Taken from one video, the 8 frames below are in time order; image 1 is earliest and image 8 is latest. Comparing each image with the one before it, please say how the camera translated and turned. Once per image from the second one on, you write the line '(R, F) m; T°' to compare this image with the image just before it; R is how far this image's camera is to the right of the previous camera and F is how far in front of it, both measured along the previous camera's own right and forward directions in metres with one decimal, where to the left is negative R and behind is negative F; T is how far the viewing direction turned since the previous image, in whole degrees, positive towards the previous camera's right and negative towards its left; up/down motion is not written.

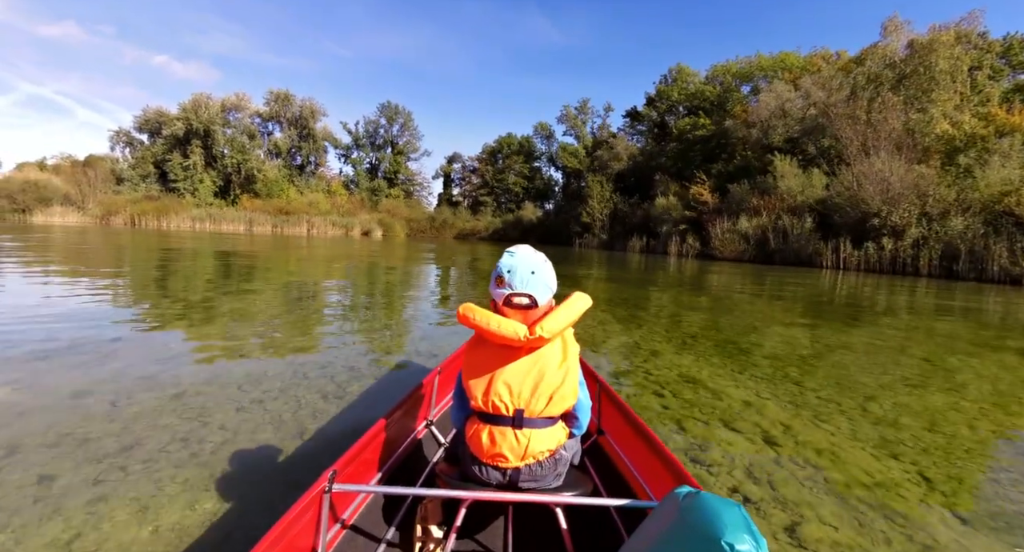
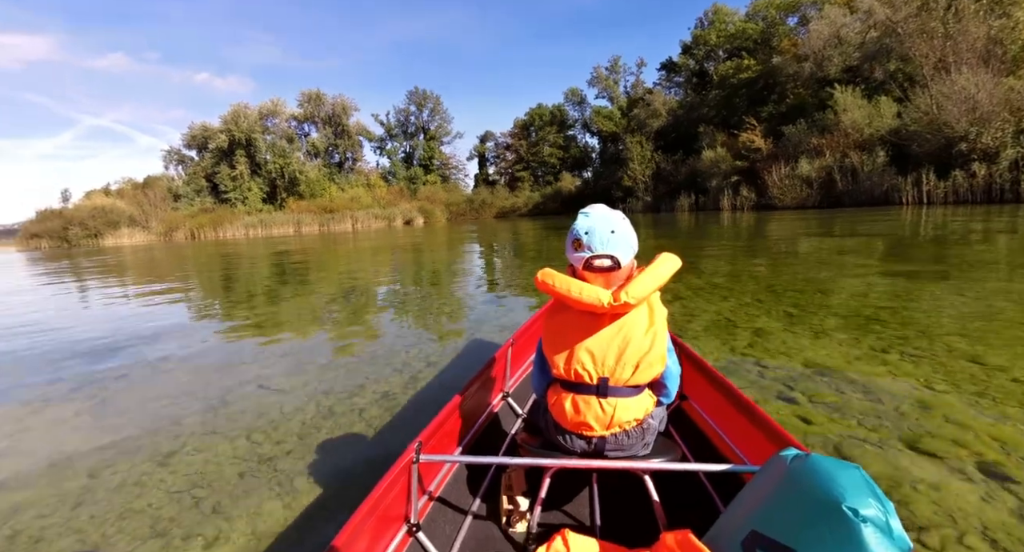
(0.0, +0.2) m; -6°
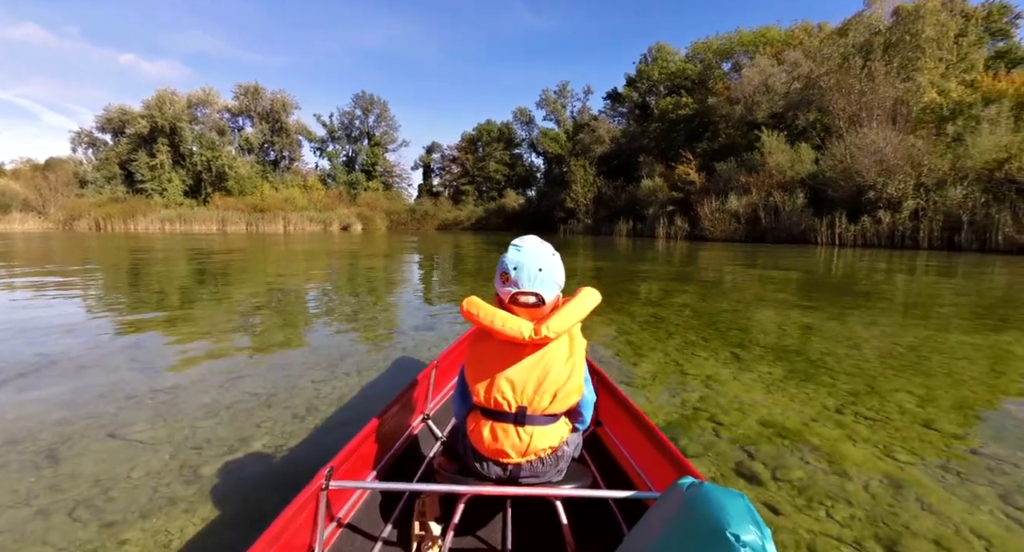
(0.0, +0.2) m; +7°
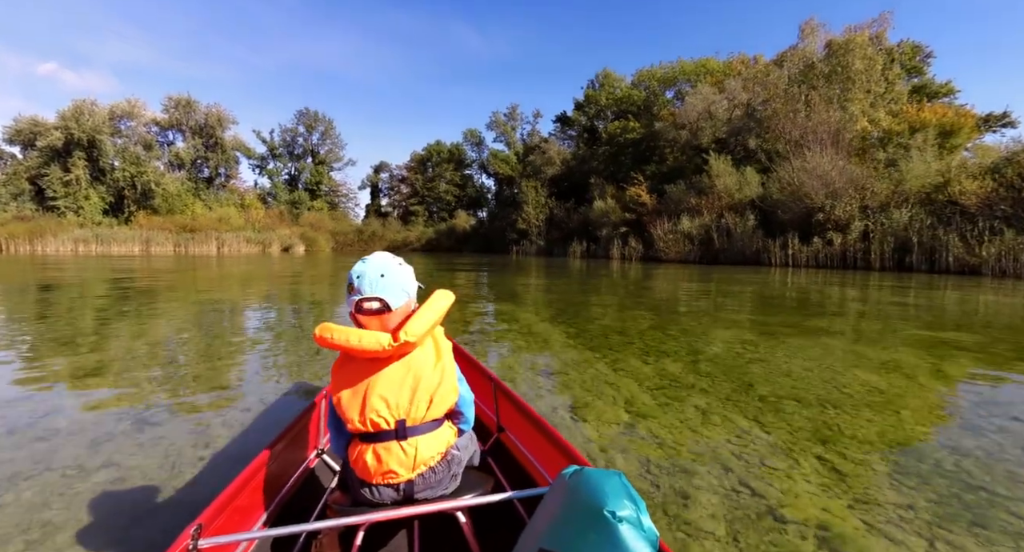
(0.0, +0.5) m; +6°
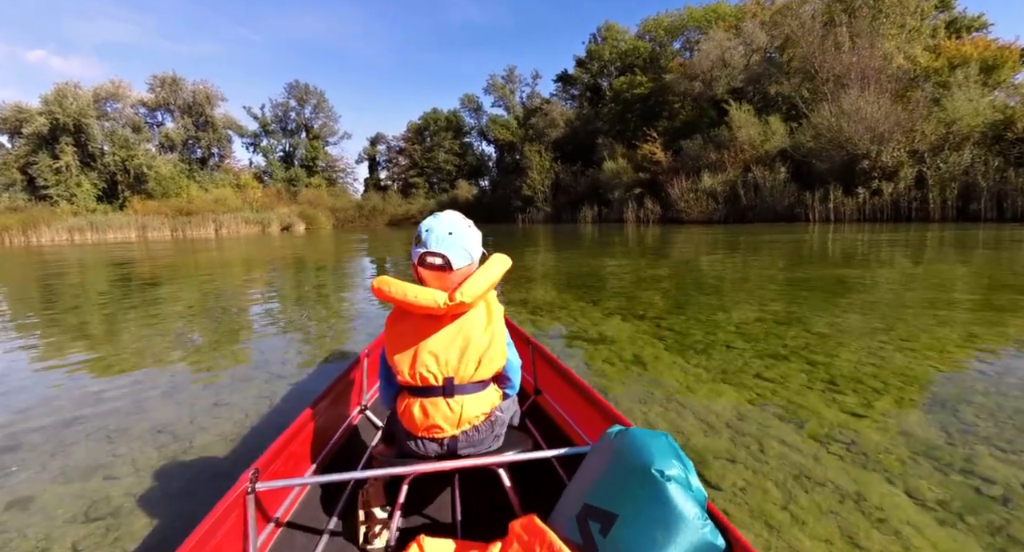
(-0.2, +0.6) m; -1°
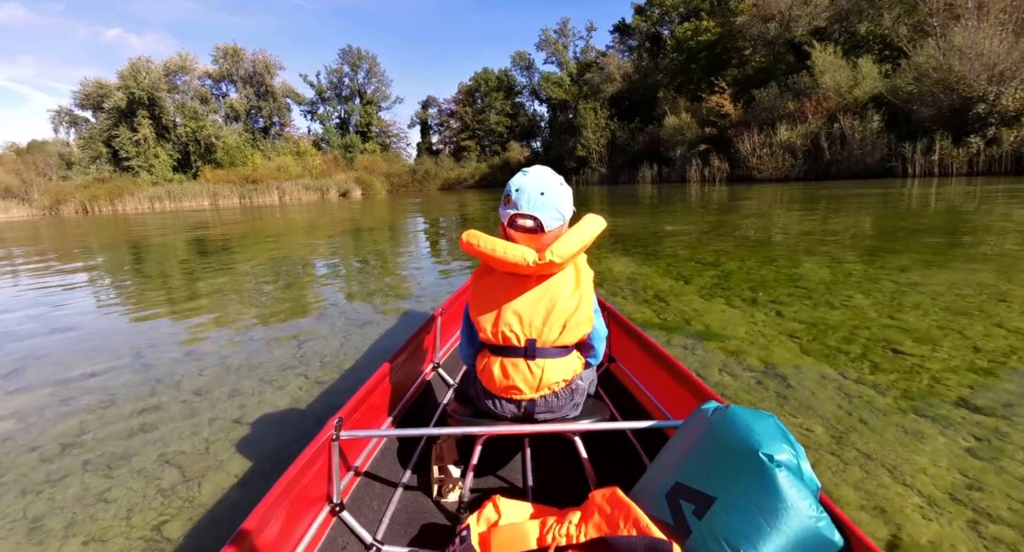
(-0.1, +0.2) m; -6°
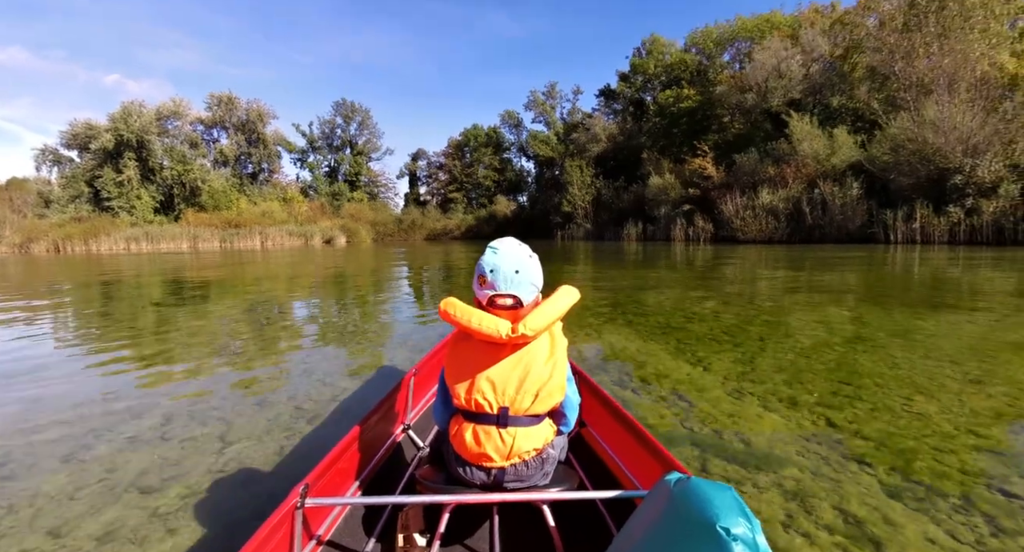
(0.0, +0.2) m; +2°
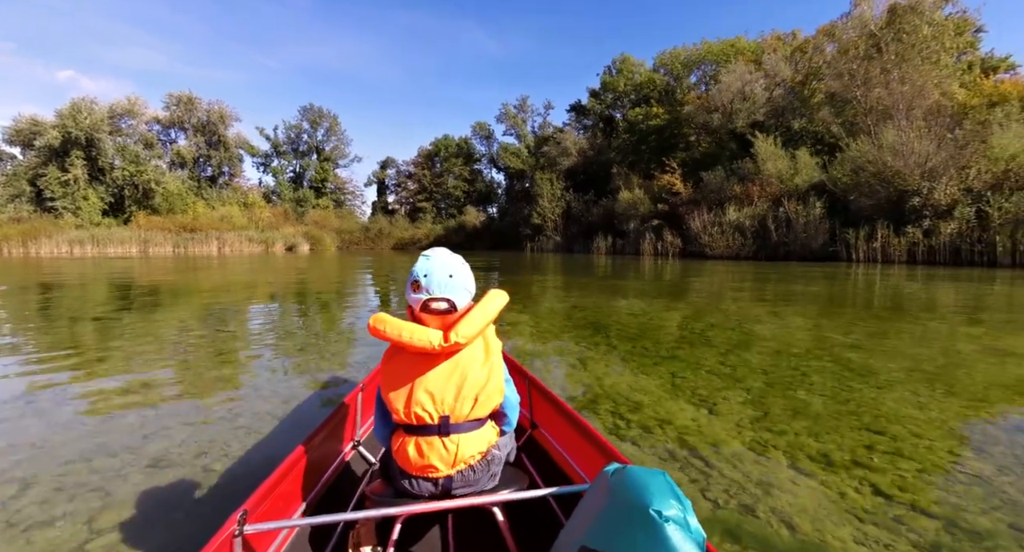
(0.0, +0.2) m; +4°
